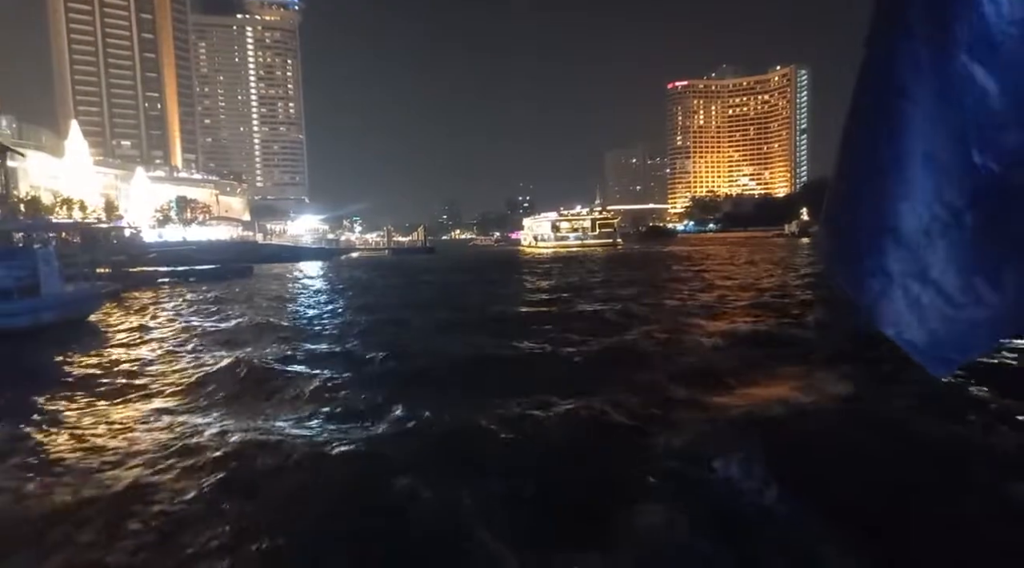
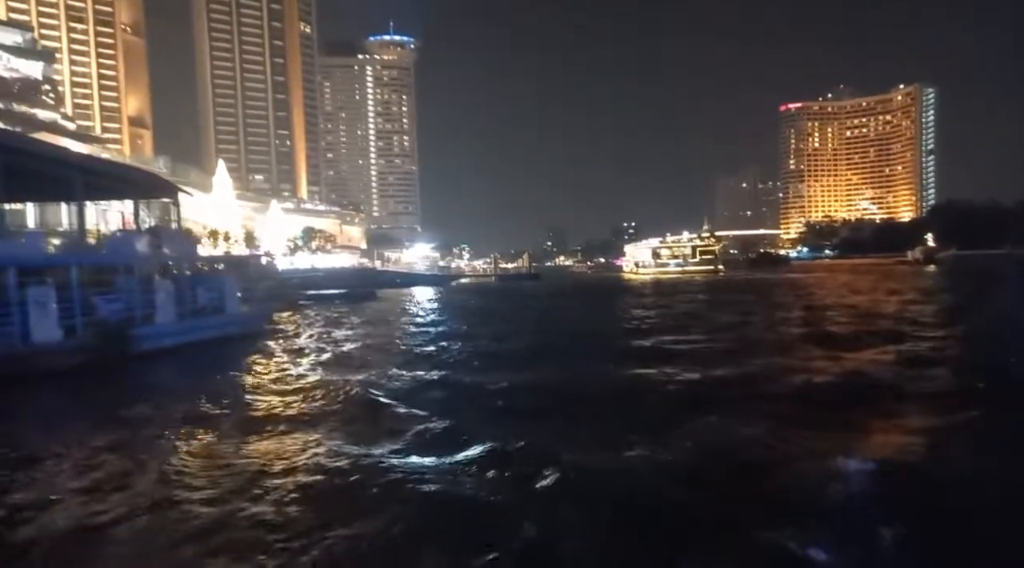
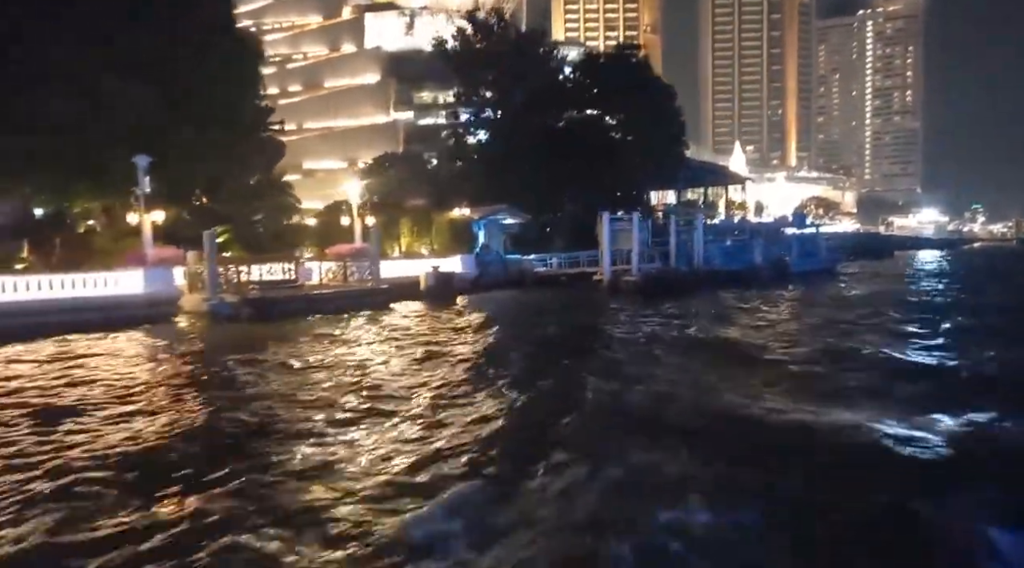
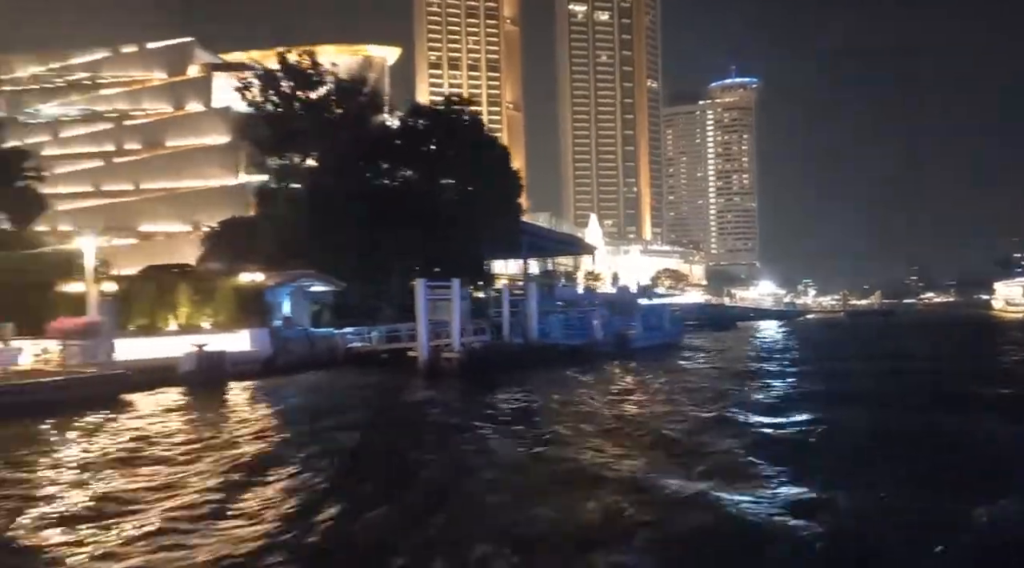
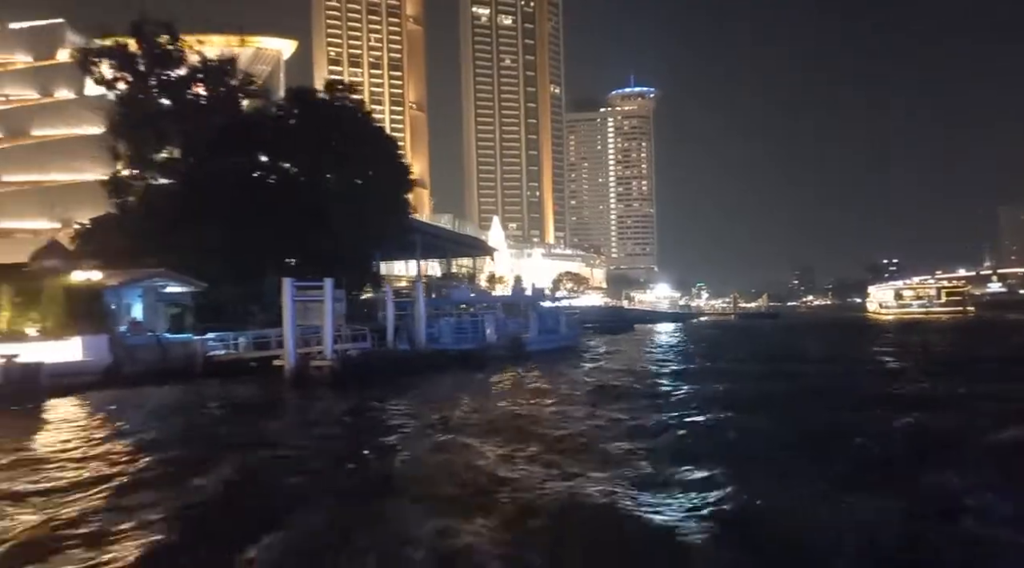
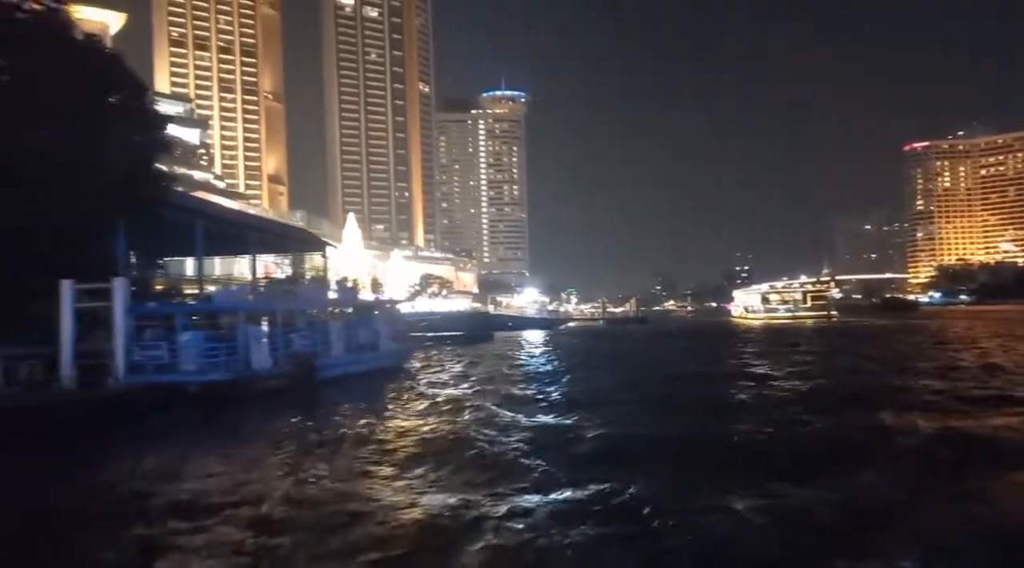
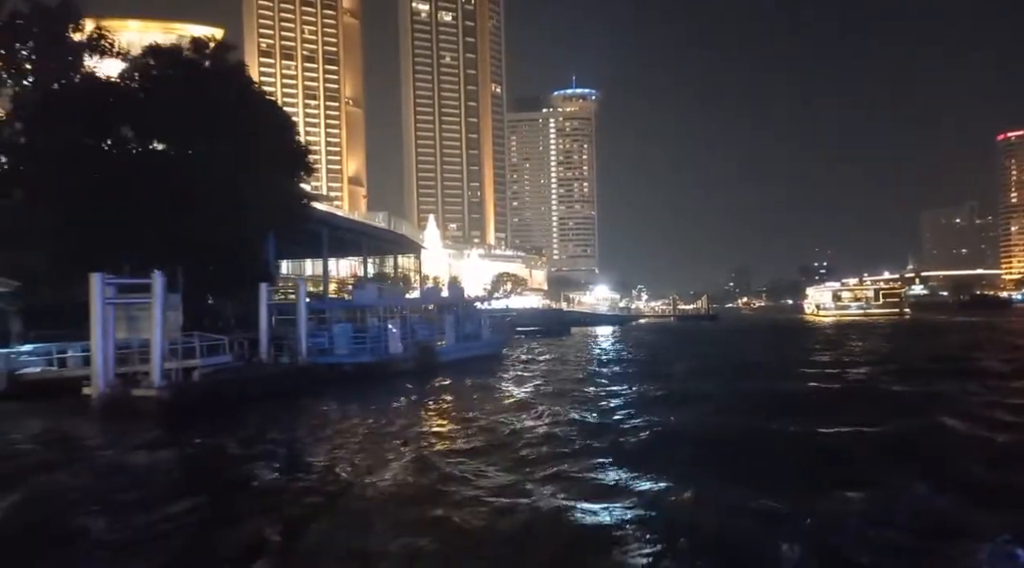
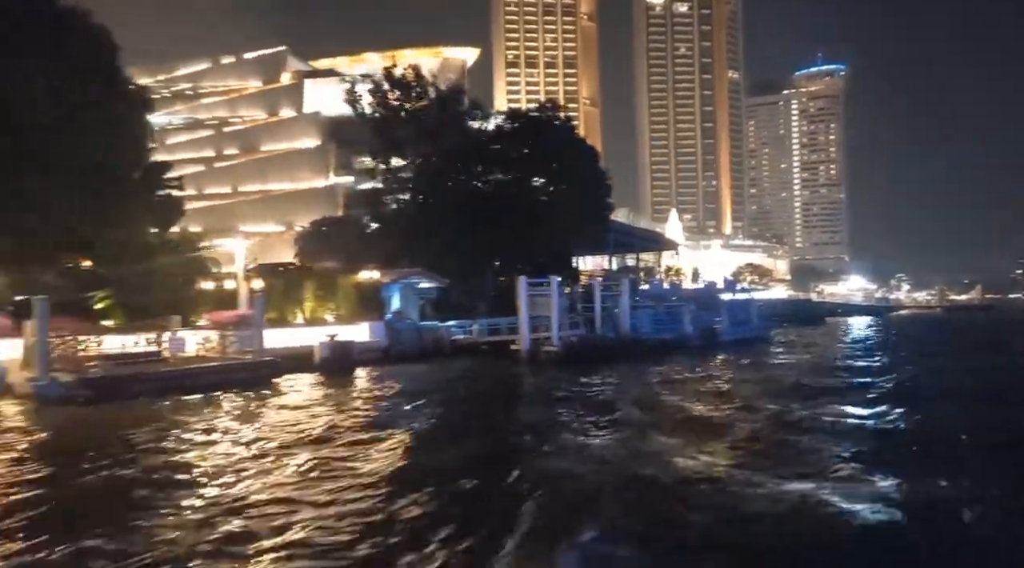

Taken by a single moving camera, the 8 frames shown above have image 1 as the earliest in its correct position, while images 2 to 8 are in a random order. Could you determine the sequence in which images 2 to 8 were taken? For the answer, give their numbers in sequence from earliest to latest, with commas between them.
2, 6, 7, 5, 4, 8, 3
